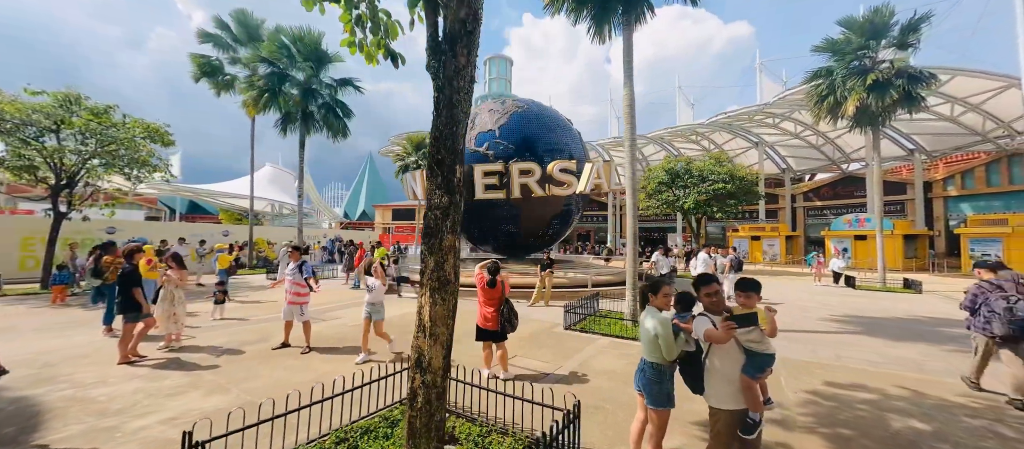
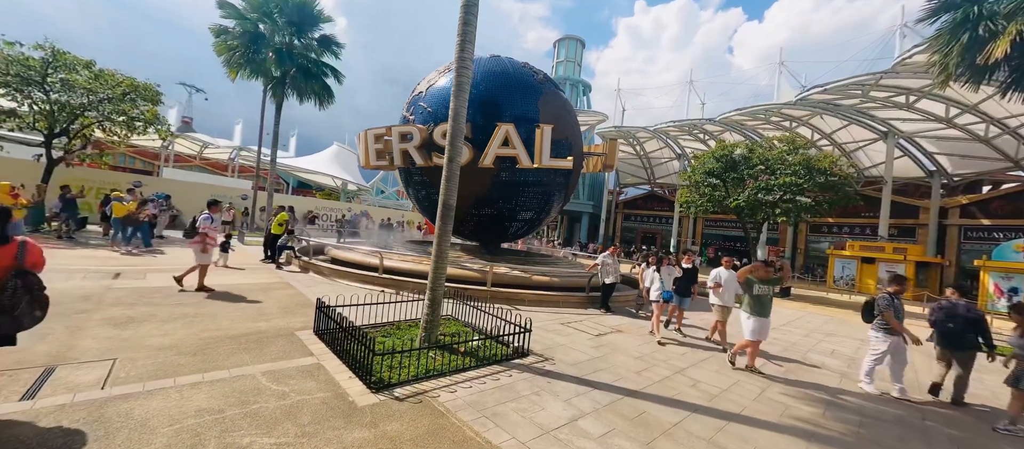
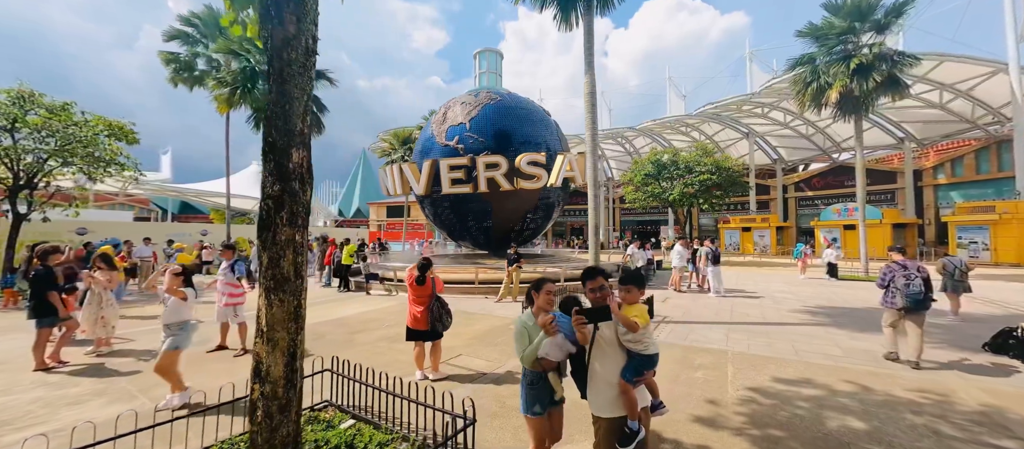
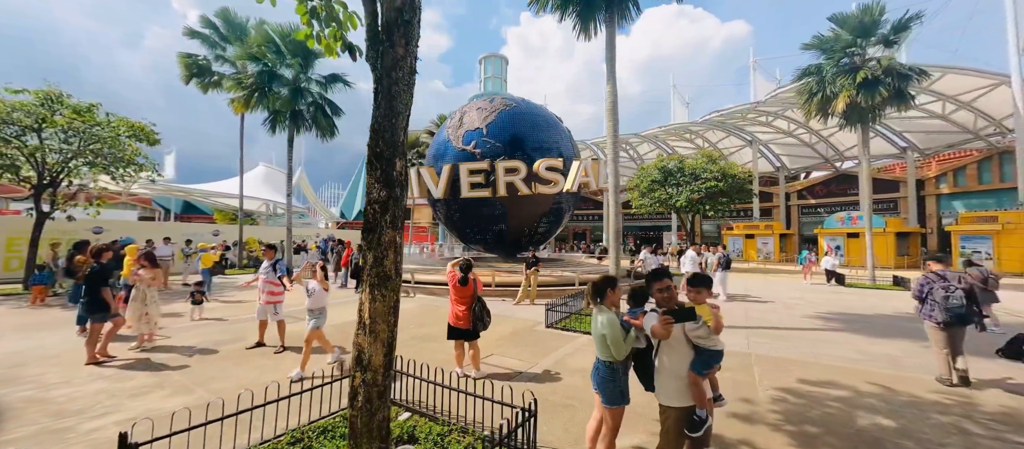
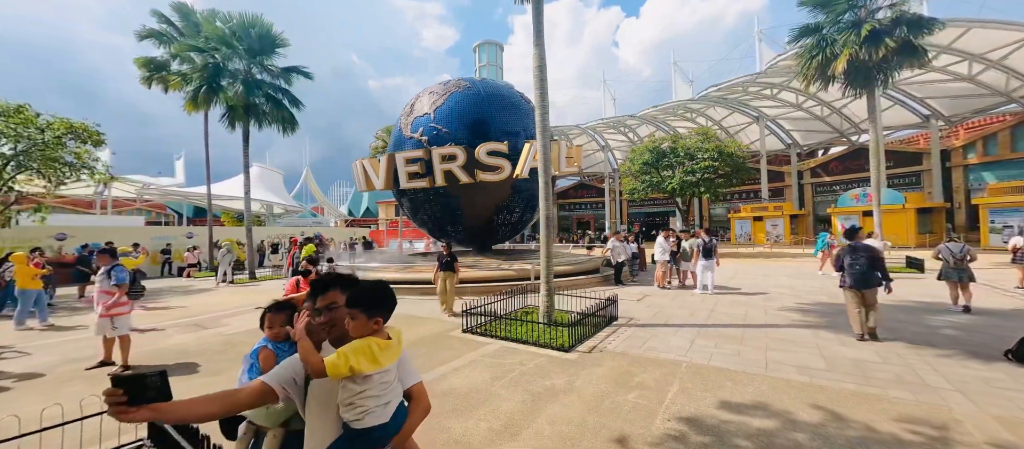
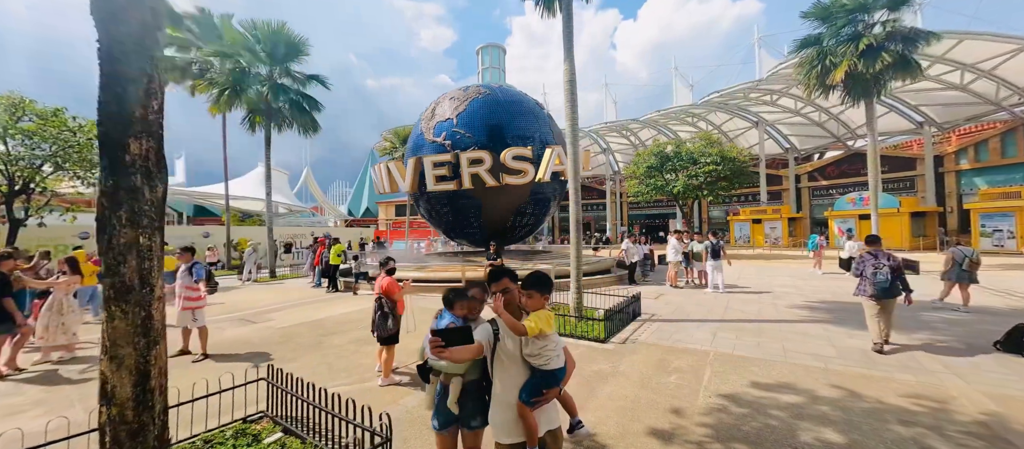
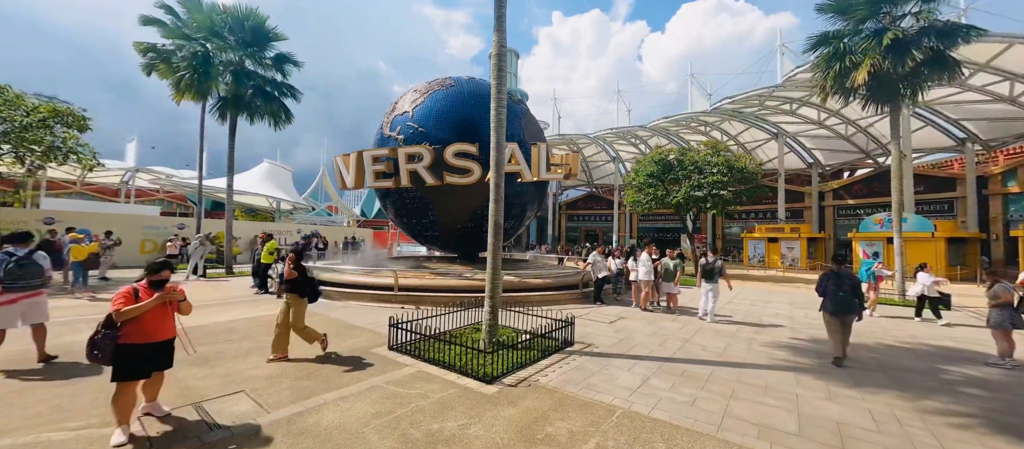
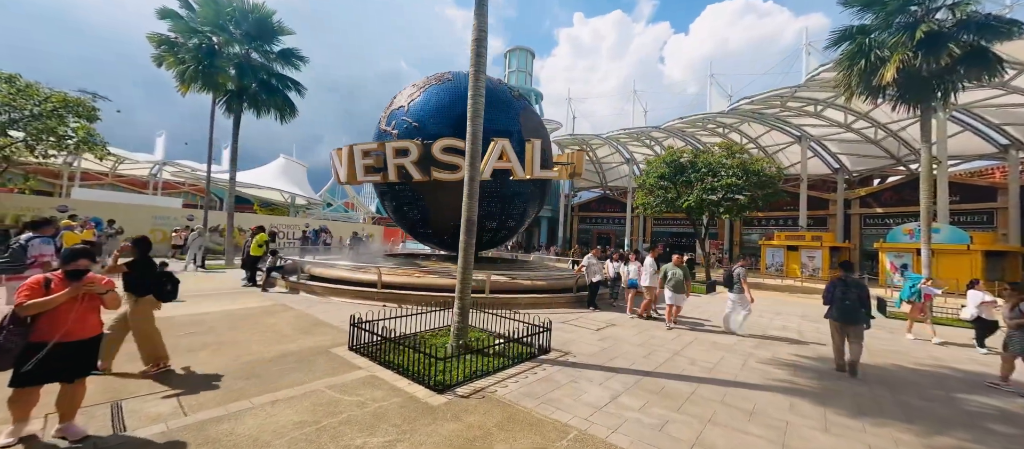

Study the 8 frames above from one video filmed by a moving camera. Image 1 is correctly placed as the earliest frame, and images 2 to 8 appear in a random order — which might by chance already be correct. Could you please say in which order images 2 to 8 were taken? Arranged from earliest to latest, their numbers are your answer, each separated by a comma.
4, 3, 6, 5, 7, 8, 2
